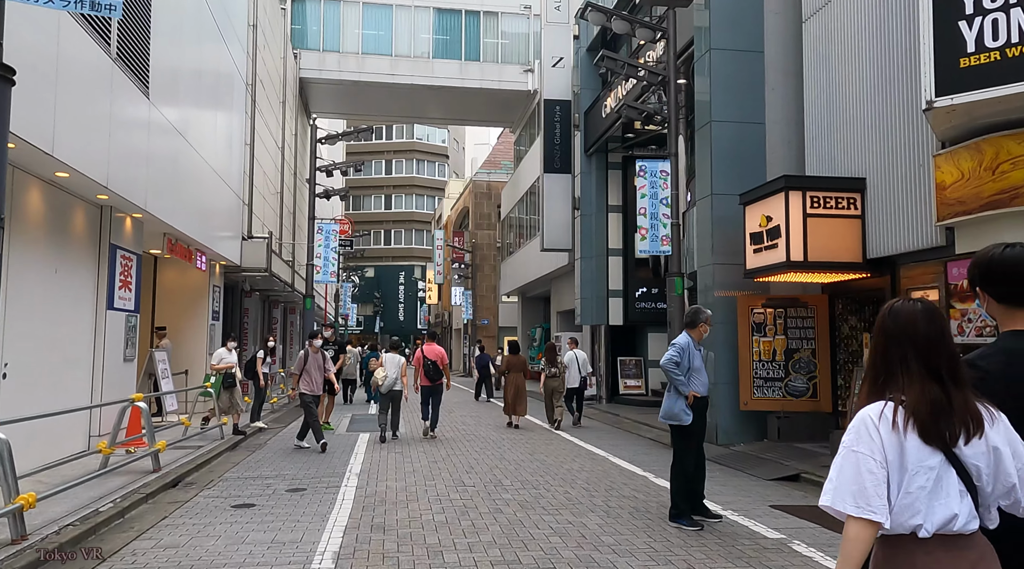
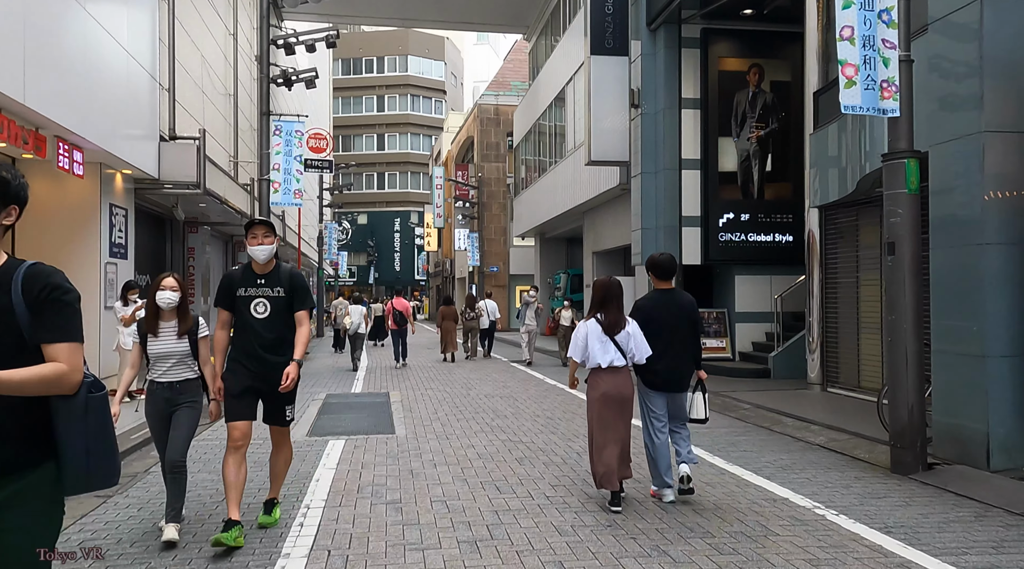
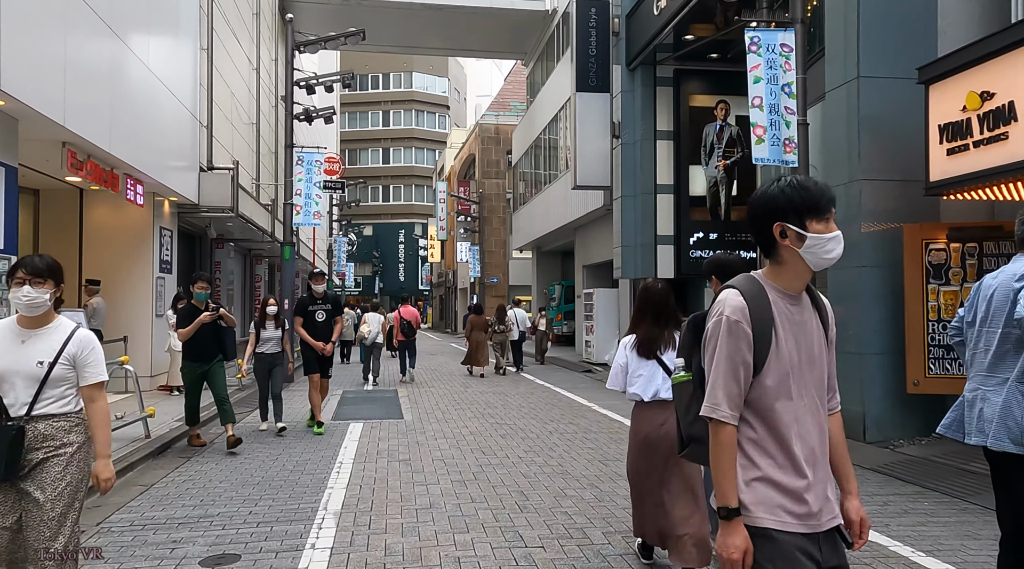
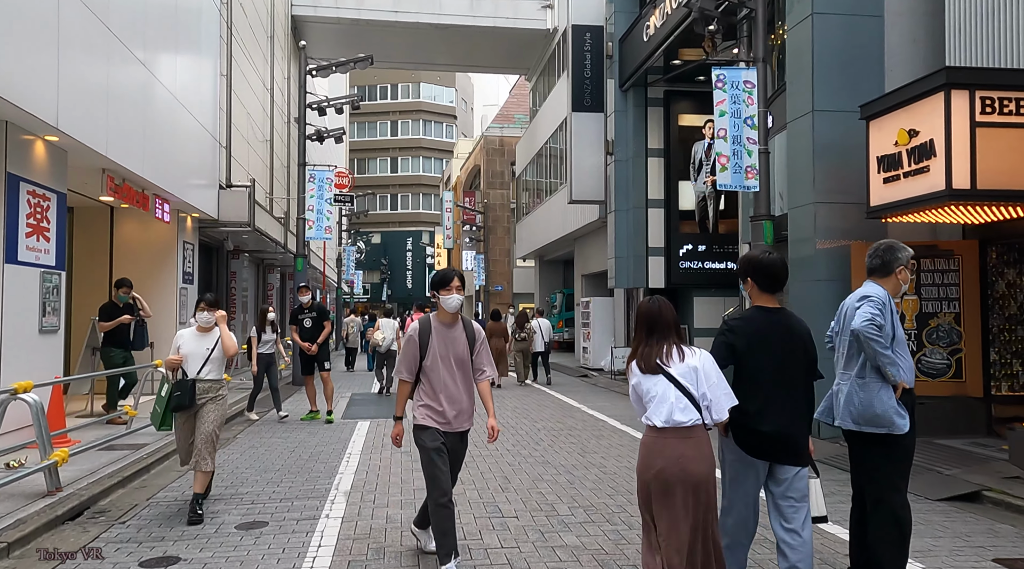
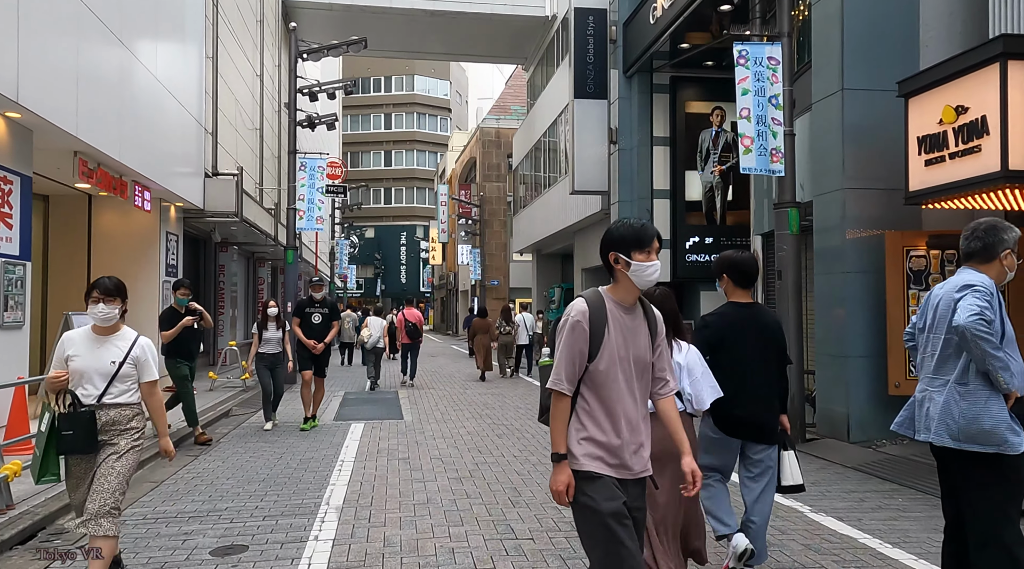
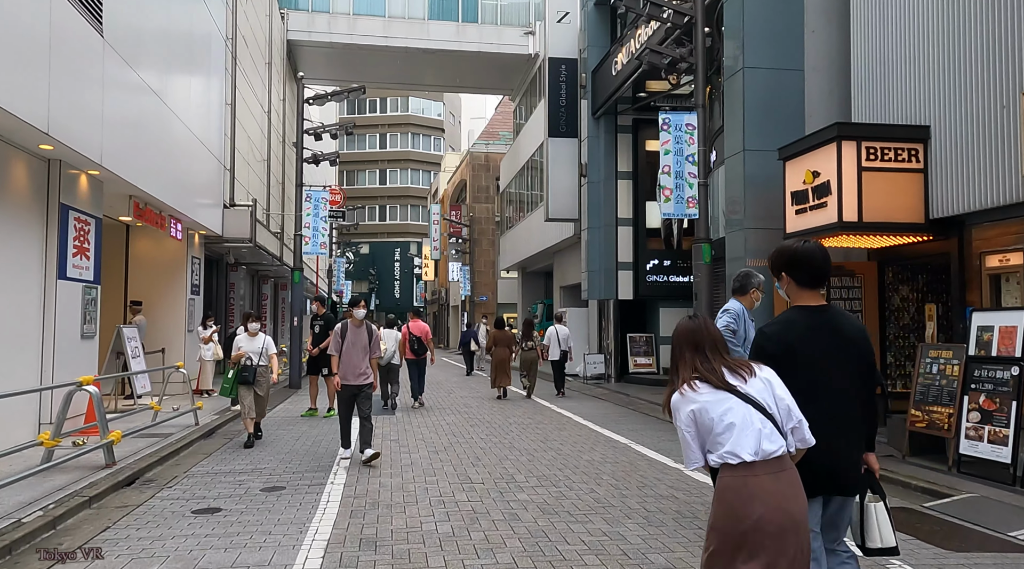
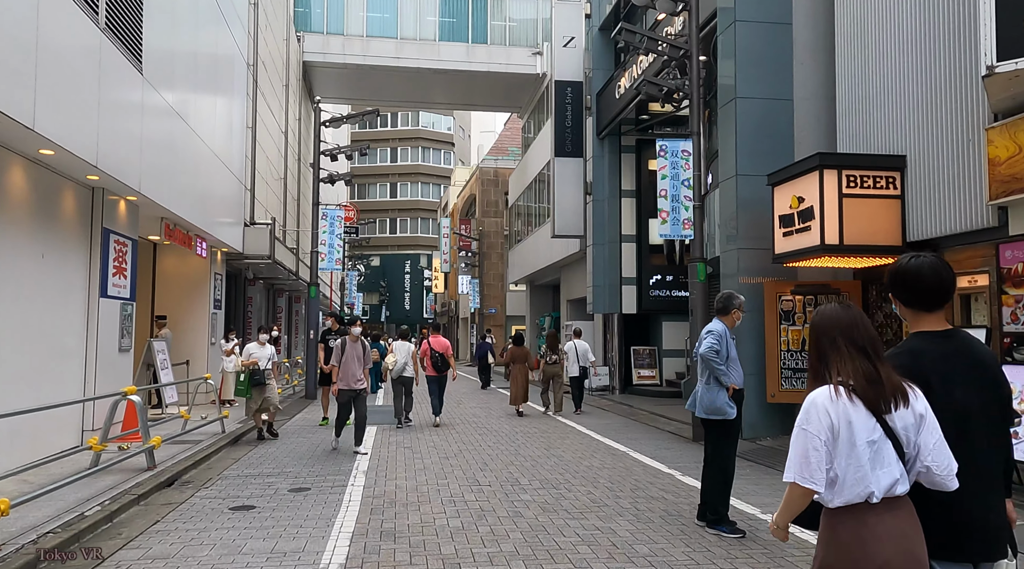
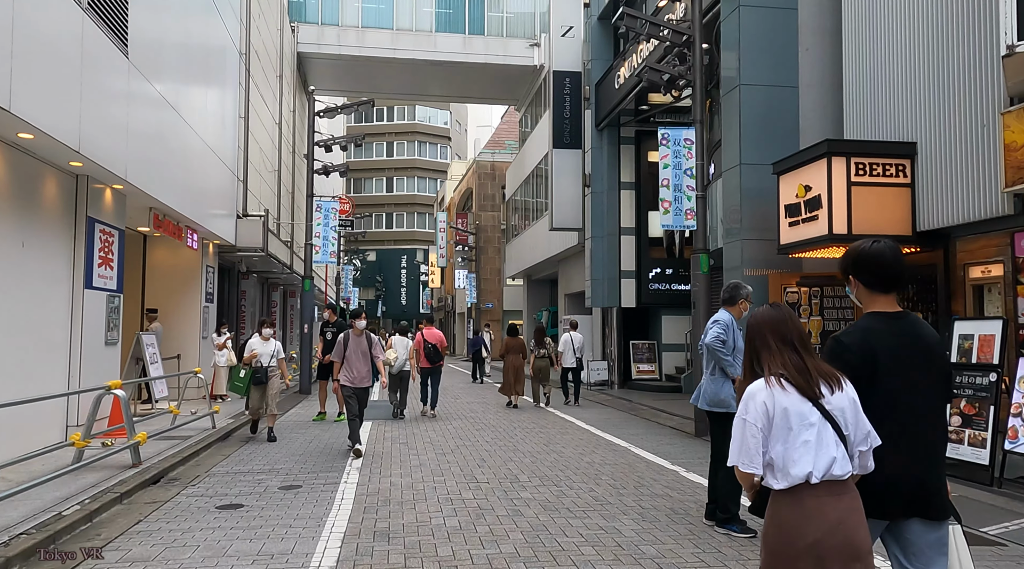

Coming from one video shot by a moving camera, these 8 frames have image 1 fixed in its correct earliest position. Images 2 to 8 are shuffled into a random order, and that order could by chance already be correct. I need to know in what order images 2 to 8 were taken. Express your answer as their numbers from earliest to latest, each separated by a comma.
7, 8, 6, 4, 5, 3, 2
